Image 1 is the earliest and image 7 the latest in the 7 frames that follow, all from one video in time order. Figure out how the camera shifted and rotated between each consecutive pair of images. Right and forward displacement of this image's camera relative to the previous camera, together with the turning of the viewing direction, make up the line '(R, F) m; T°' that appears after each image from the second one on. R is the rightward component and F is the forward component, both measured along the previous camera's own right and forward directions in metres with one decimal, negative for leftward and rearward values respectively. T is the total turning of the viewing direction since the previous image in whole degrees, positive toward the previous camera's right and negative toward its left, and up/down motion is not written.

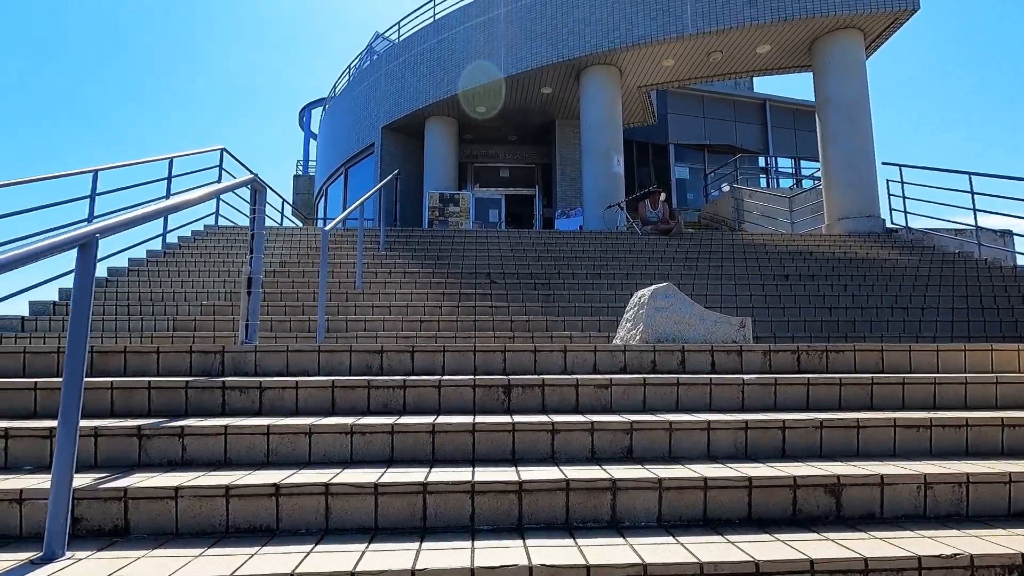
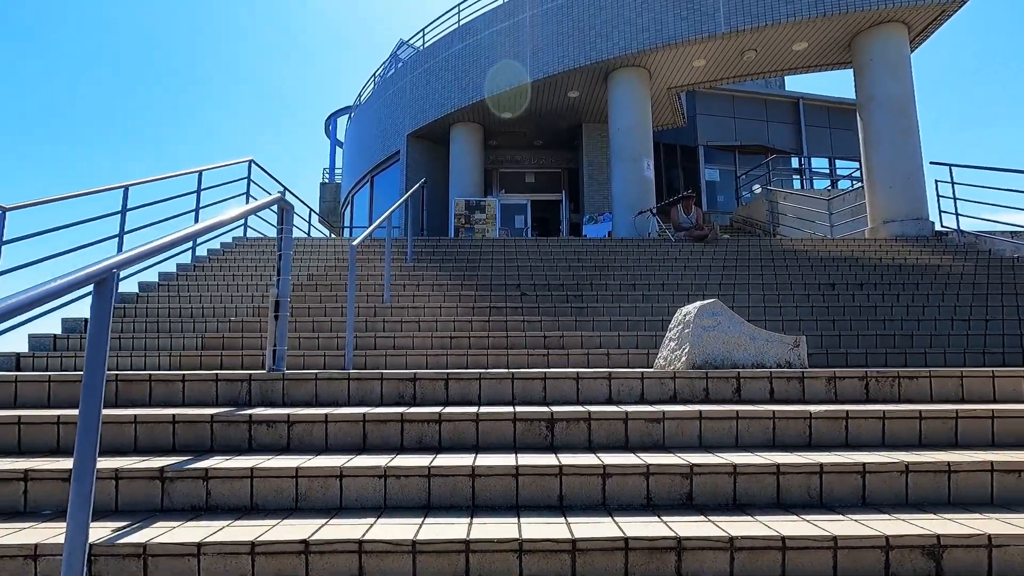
(-0.1, +0.2) m; -3°
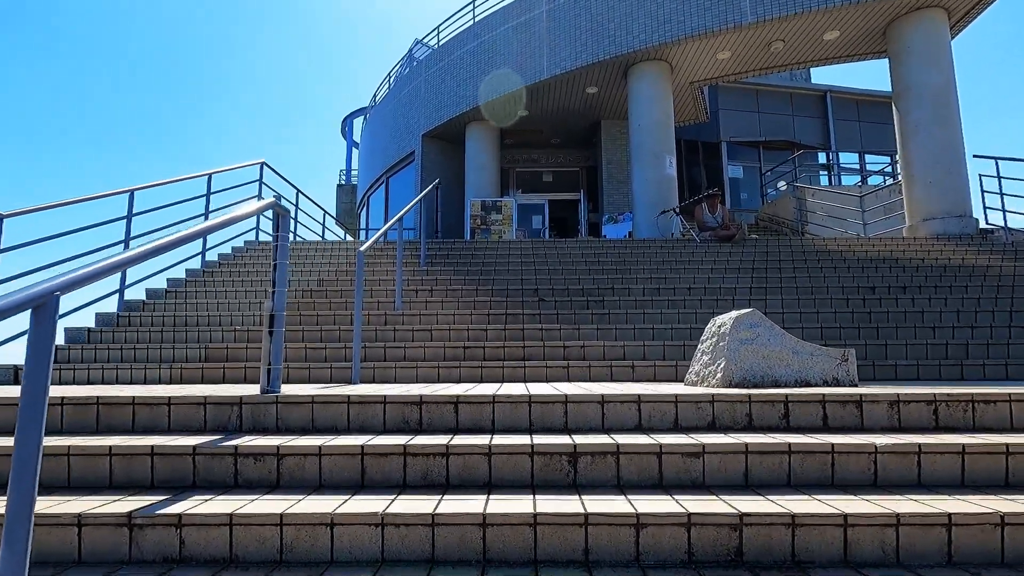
(0.0, +0.3) m; -2°
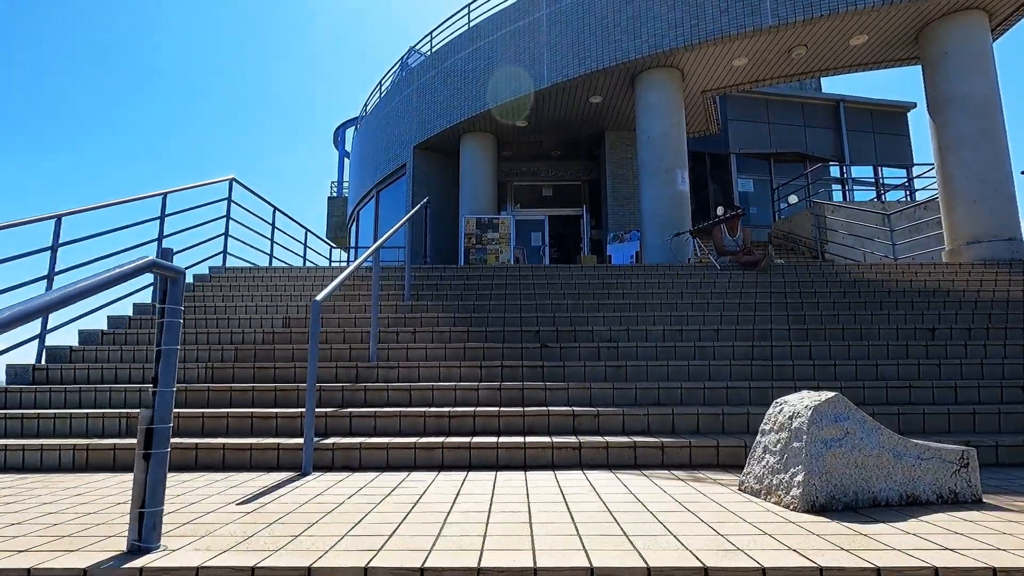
(0.0, +0.8) m; 0°
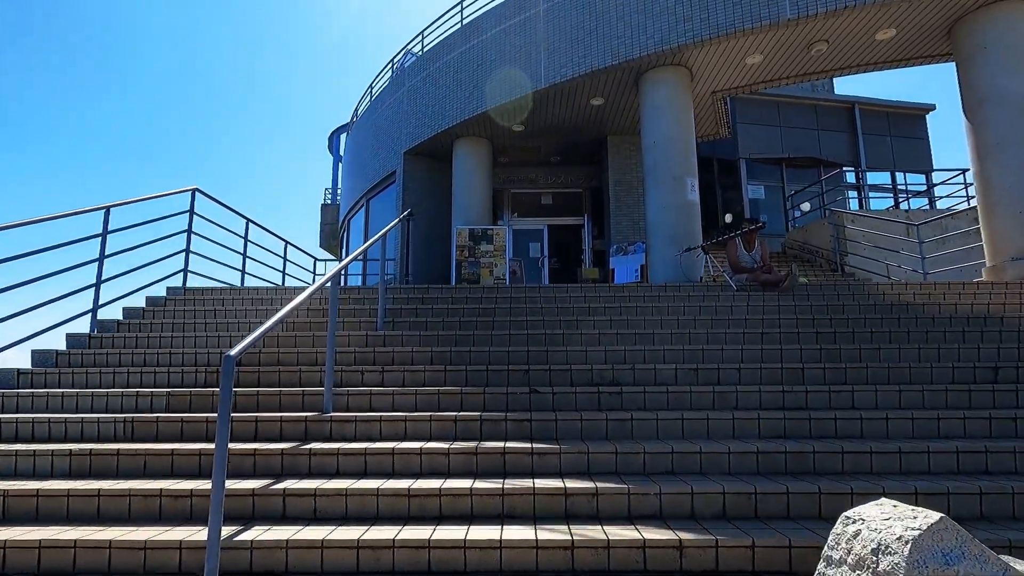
(+0.1, +0.7) m; 0°
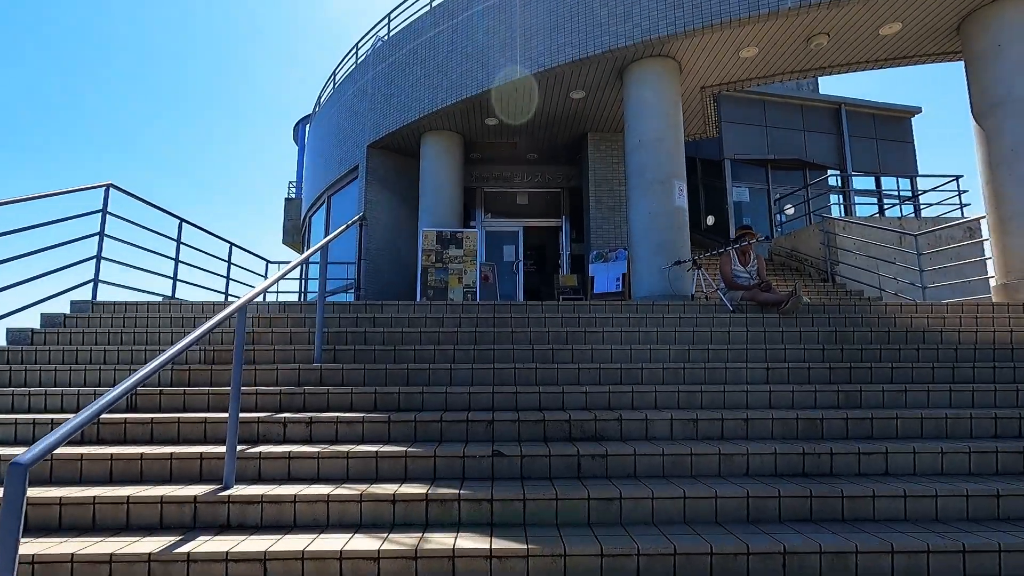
(+0.1, +0.8) m; +2°
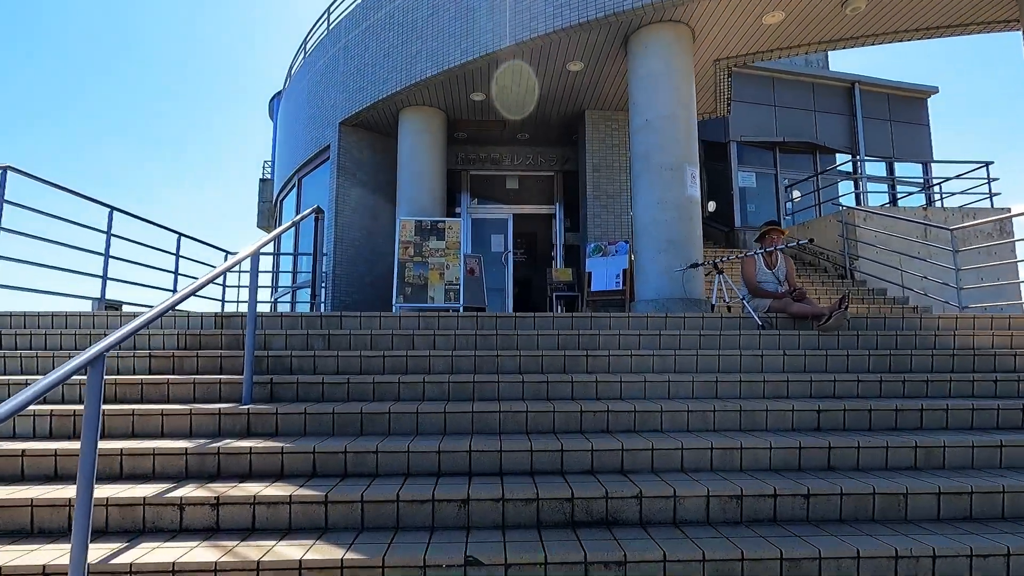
(0.0, +0.9) m; +1°
